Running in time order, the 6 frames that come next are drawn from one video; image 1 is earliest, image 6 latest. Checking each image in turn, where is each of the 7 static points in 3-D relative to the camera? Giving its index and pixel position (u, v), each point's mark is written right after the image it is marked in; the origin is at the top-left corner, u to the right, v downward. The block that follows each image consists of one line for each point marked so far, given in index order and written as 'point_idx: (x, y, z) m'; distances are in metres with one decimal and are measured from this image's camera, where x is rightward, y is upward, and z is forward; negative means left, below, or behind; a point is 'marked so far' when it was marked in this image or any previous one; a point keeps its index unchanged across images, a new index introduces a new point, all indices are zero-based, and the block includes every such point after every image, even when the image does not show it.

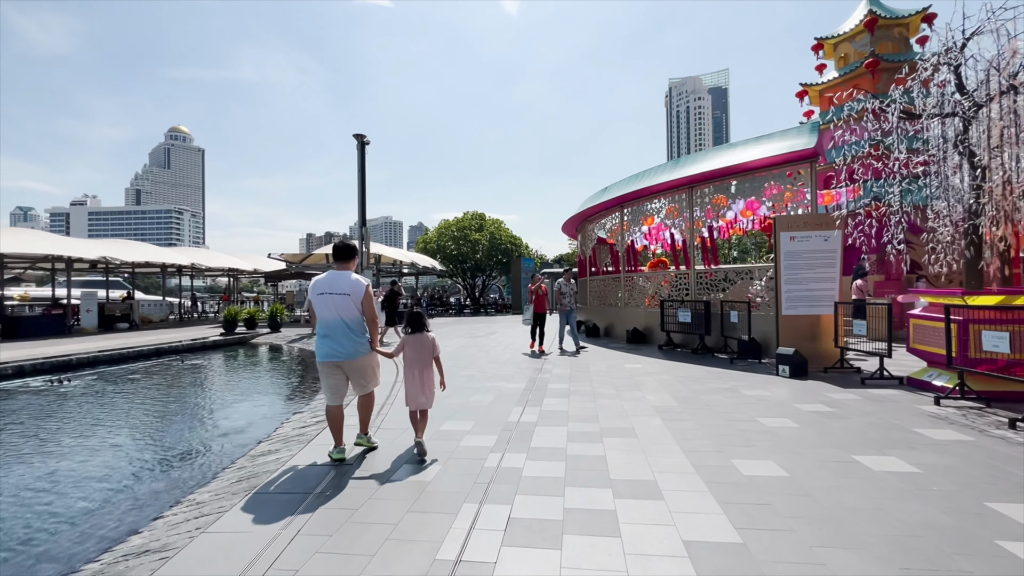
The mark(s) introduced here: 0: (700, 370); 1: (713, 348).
0: (+2.8, -1.2, +7.0) m
1: (+4.0, -1.2, +9.2) m
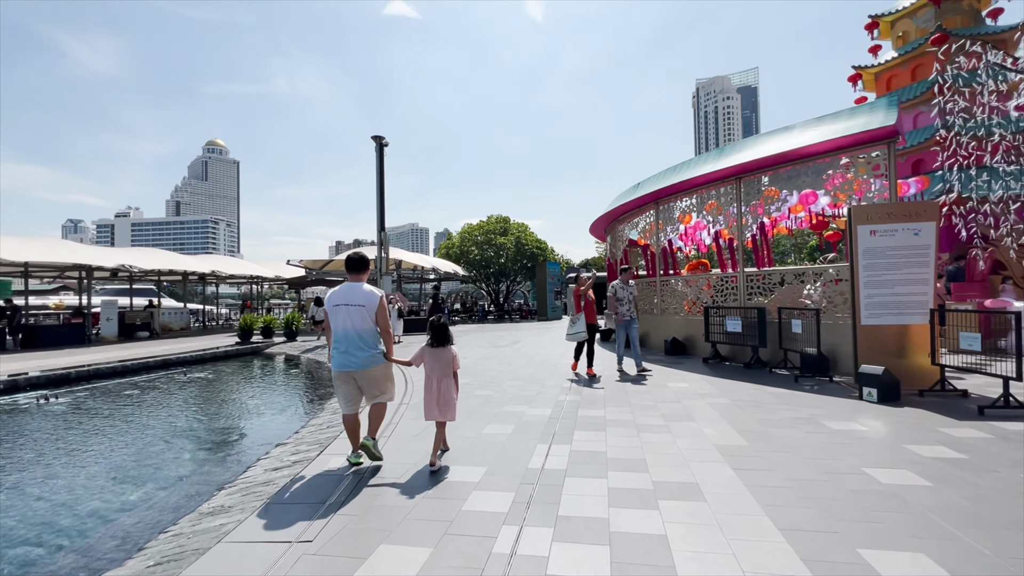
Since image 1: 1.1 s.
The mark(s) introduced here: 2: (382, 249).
0: (+3.1, -1.3, +5.8) m
1: (+4.4, -1.3, +8.0) m
2: (-4.5, +1.4, +16.4) m
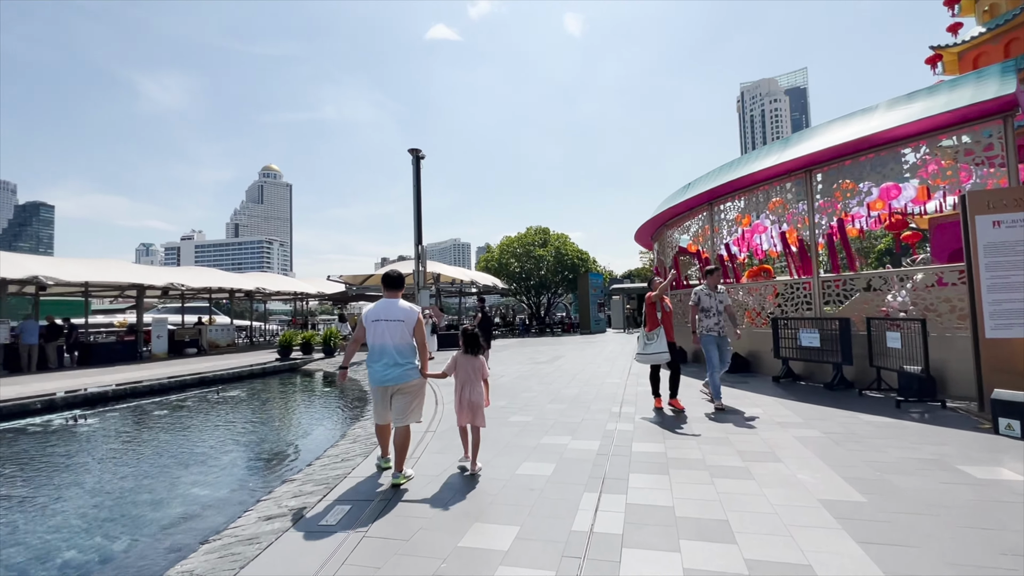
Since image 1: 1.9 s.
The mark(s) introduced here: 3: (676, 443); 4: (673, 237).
0: (+3.5, -1.4, +4.8) m
1: (+5.0, -1.4, +6.8) m
2: (-3.1, +0.9, +16.0) m
3: (+1.5, -1.4, +4.3) m
4: (+4.4, +1.4, +12.9) m
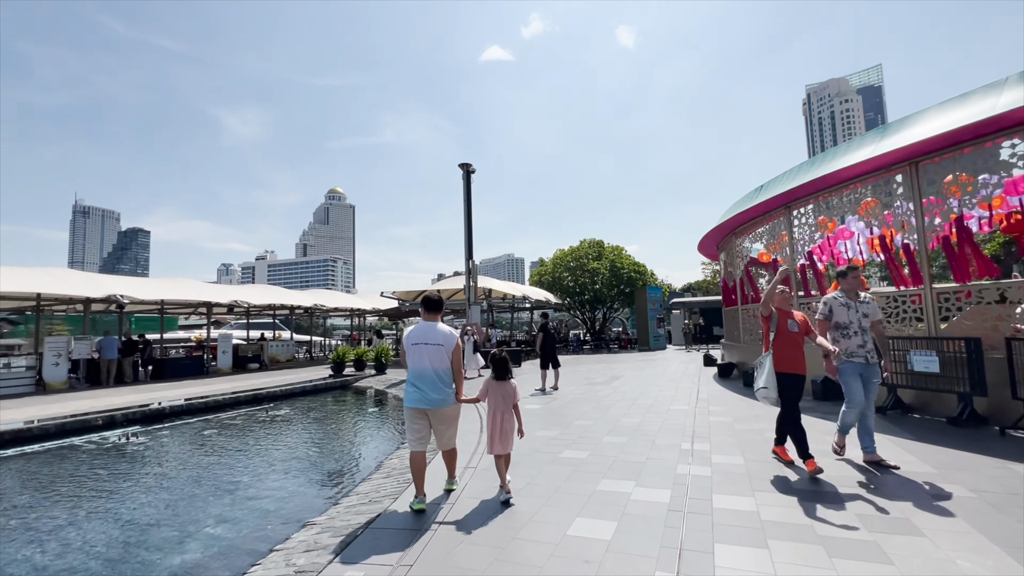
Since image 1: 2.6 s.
0: (+3.9, -1.5, +3.7) m
1: (+5.6, -1.5, +5.5) m
2: (-1.4, +0.3, +15.7) m
3: (+1.9, -1.5, +3.4) m
4: (+5.8, +1.0, +11.7) m
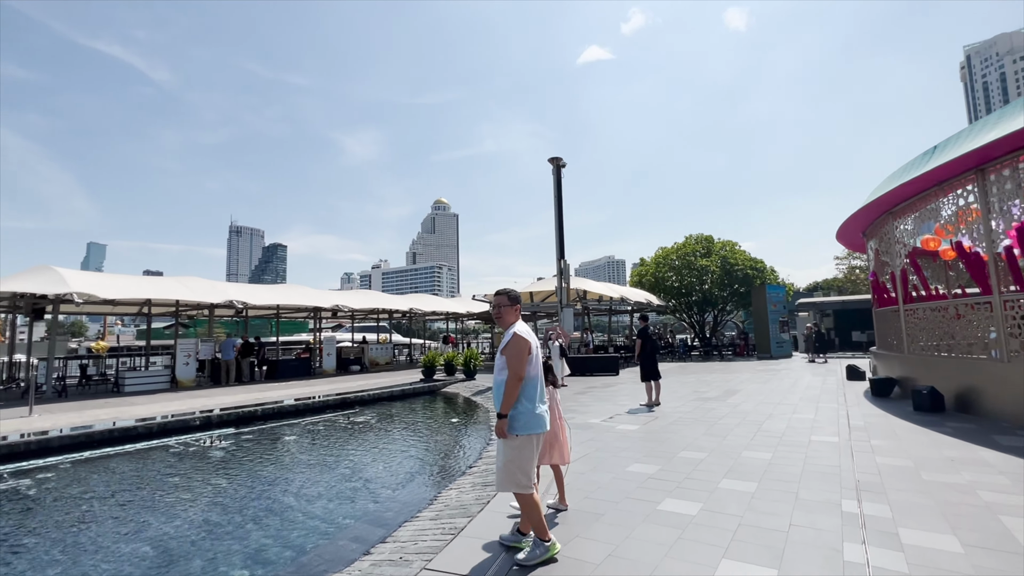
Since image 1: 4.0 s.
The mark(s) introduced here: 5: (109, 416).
0: (+4.2, -1.4, +1.7) m
1: (+6.3, -1.4, +3.2) m
2: (+1.5, +0.3, +14.6) m
3: (+2.2, -1.4, +1.9) m
4: (+7.7, +1.1, +9.2) m
5: (-8.5, -2.7, +9.9) m
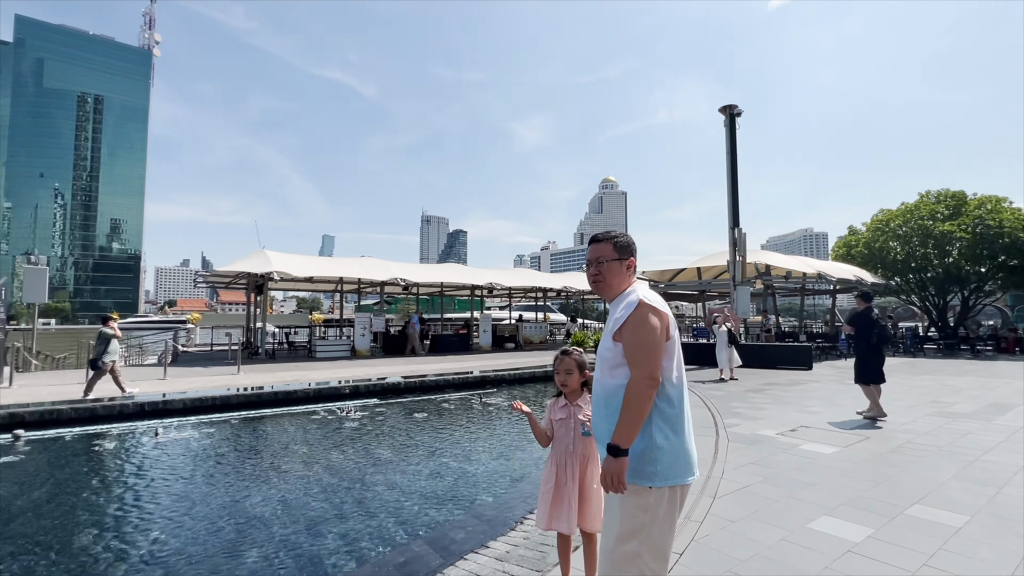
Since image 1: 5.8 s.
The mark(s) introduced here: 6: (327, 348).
0: (+3.8, -1.2, -0.8) m
1: (+6.2, -1.2, -0.2) m
2: (+5.7, +1.0, +12.1) m
3: (+1.9, -1.3, 0.0) m
4: (+9.6, +1.6, +4.9) m
5: (-5.3, -2.2, +11.3) m
6: (-6.4, -2.0, +16.0) m
